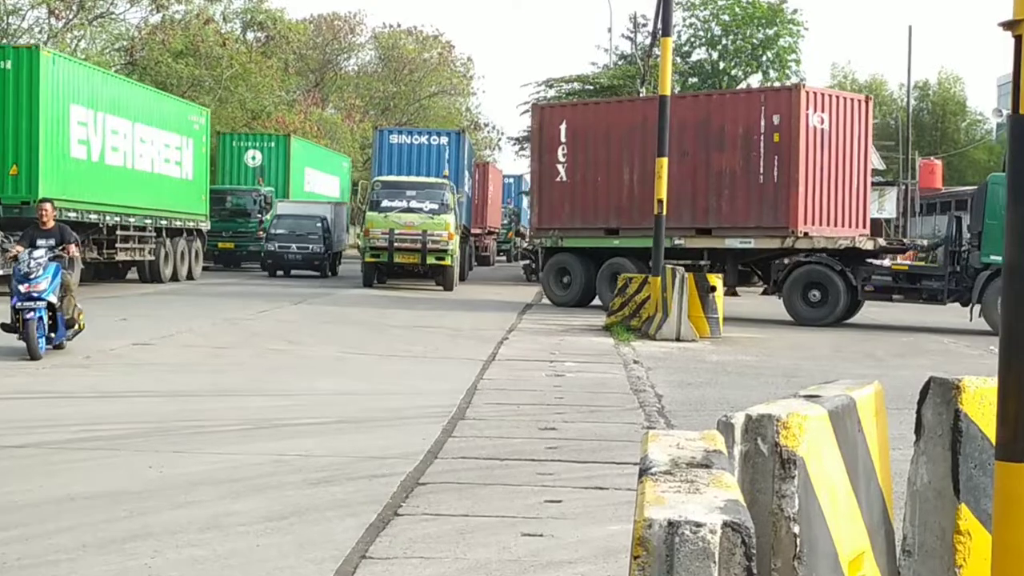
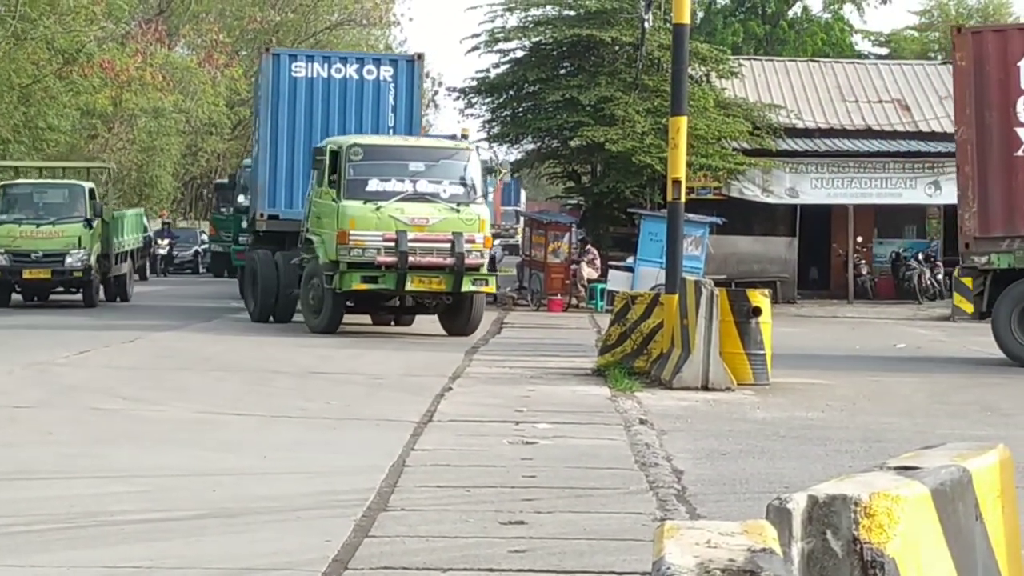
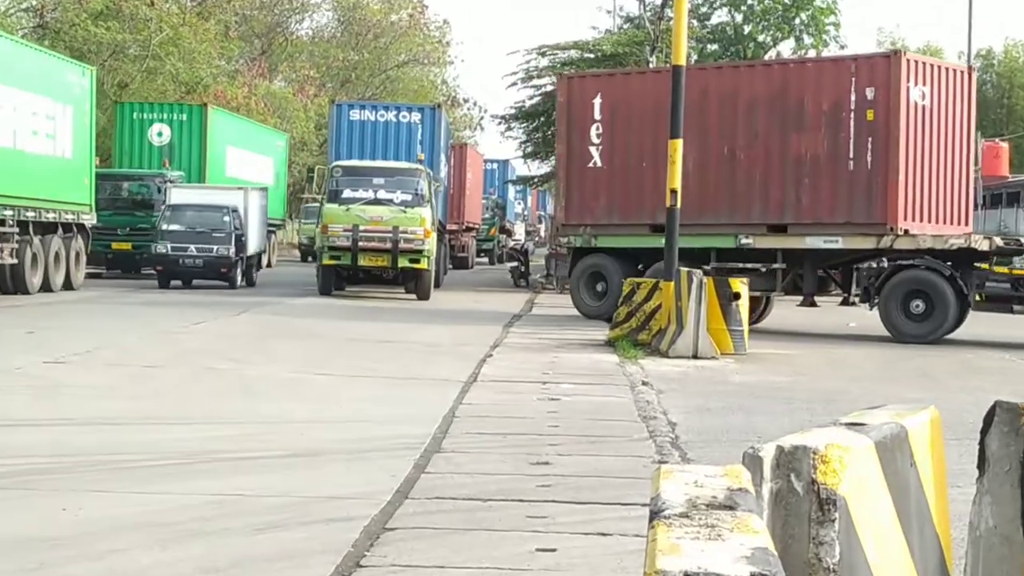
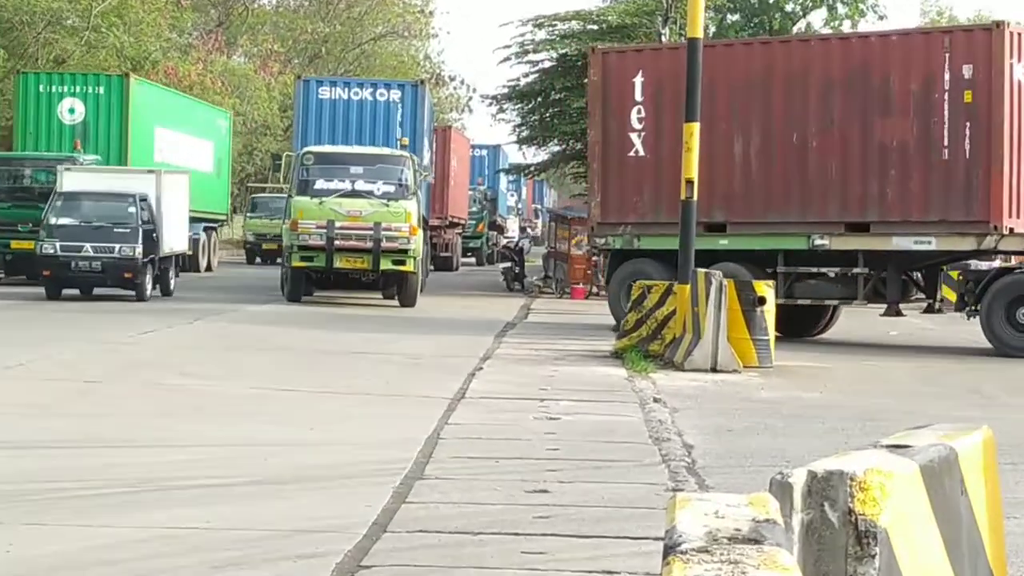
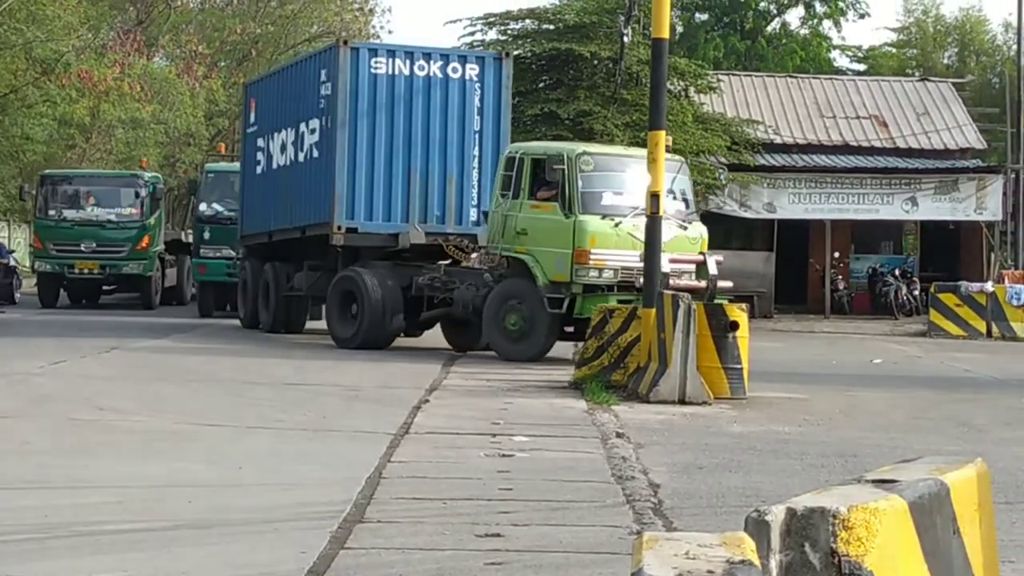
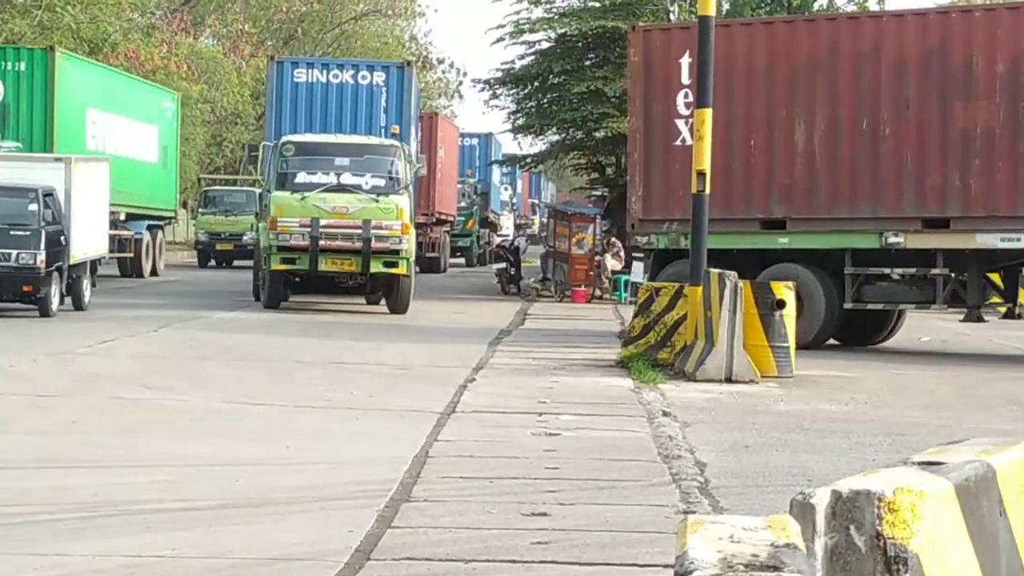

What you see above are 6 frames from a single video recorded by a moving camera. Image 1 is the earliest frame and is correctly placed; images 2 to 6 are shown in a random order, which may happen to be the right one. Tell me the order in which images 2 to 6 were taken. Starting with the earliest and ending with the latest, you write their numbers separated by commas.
3, 4, 6, 2, 5
